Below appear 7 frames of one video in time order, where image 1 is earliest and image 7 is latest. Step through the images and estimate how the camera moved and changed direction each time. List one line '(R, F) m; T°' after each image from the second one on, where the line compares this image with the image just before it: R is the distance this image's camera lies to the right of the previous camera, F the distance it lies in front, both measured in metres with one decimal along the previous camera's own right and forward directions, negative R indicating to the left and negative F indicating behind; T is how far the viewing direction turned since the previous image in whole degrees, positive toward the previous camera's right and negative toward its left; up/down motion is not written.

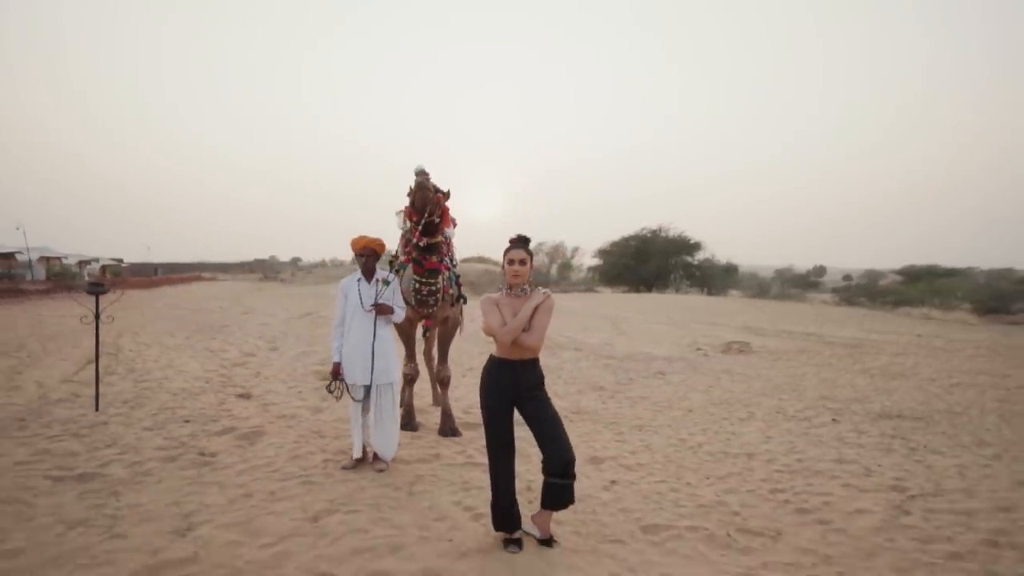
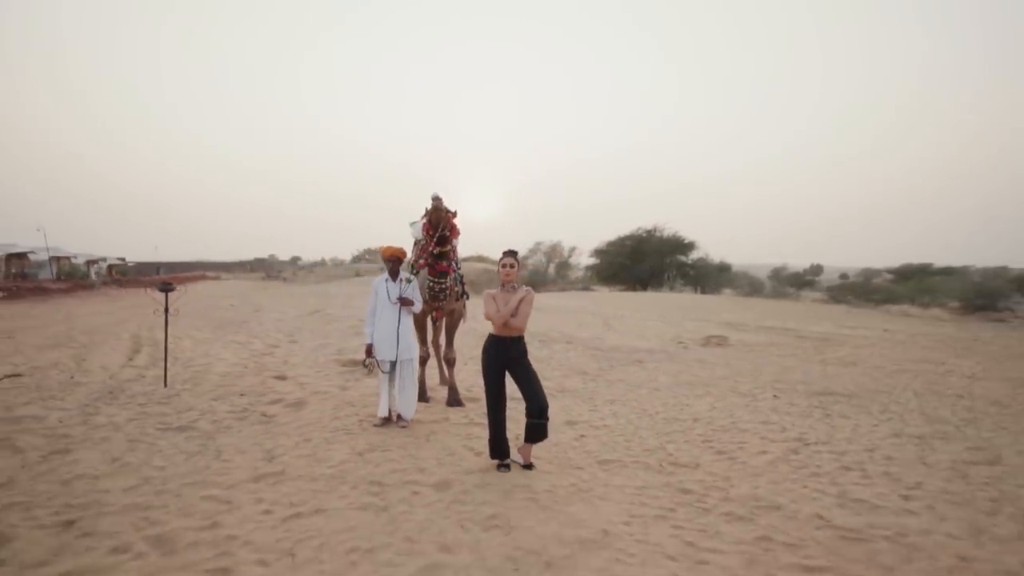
(+0.1, -1.3) m; 0°
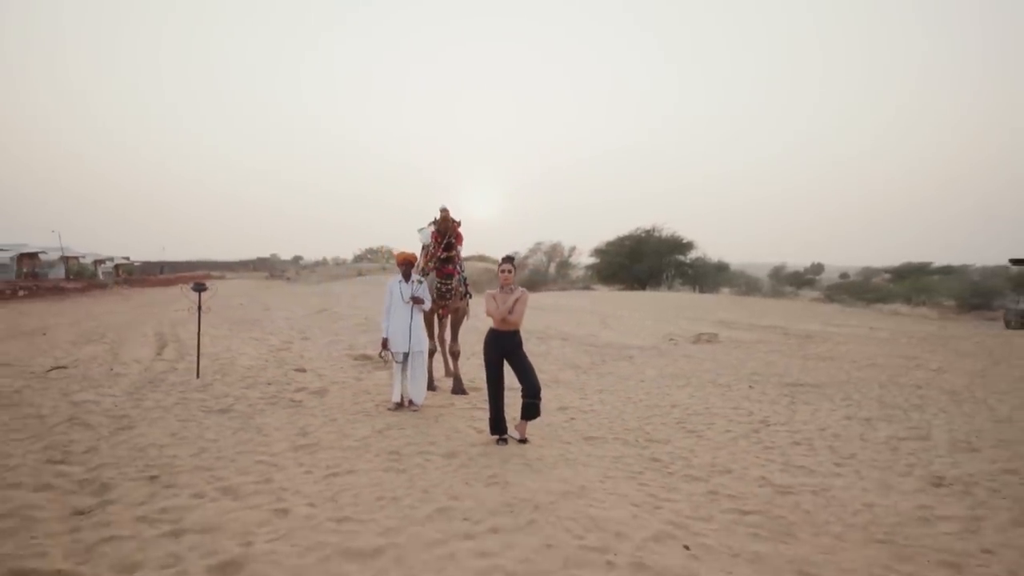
(0.0, -0.7) m; 0°
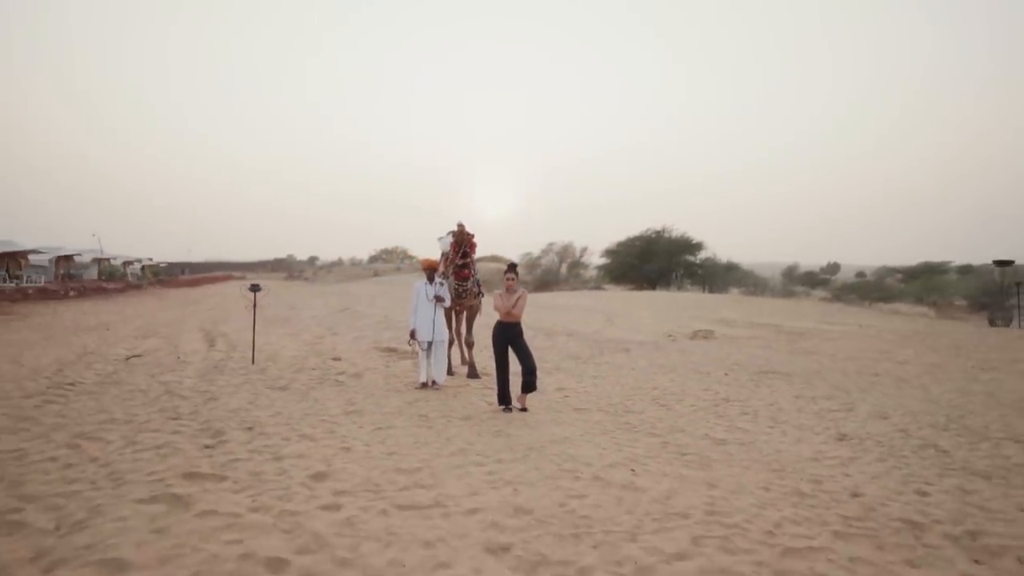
(+0.1, -1.3) m; -1°
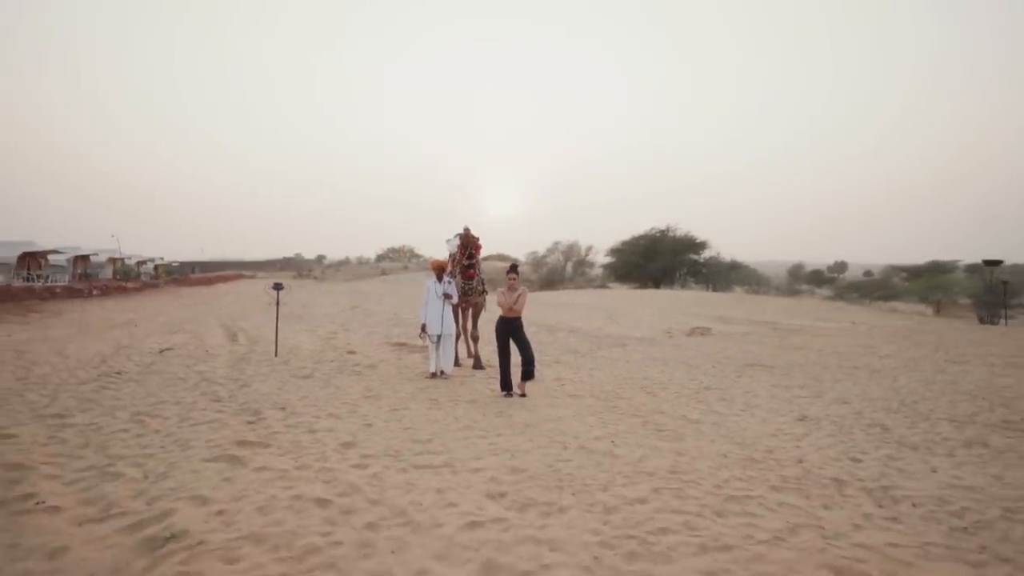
(+0.1, -0.7) m; -1°
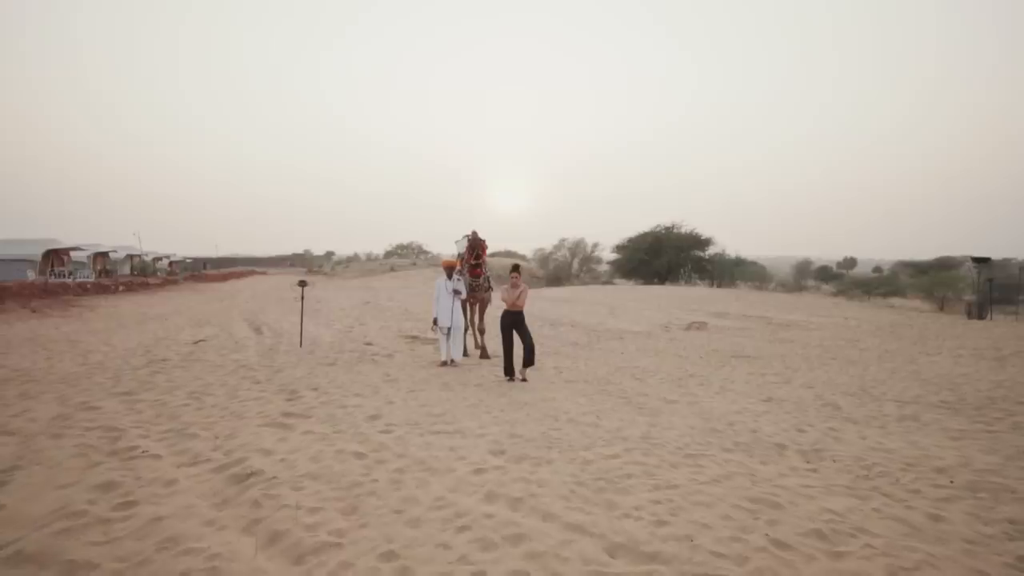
(+0.1, -0.9) m; -1°
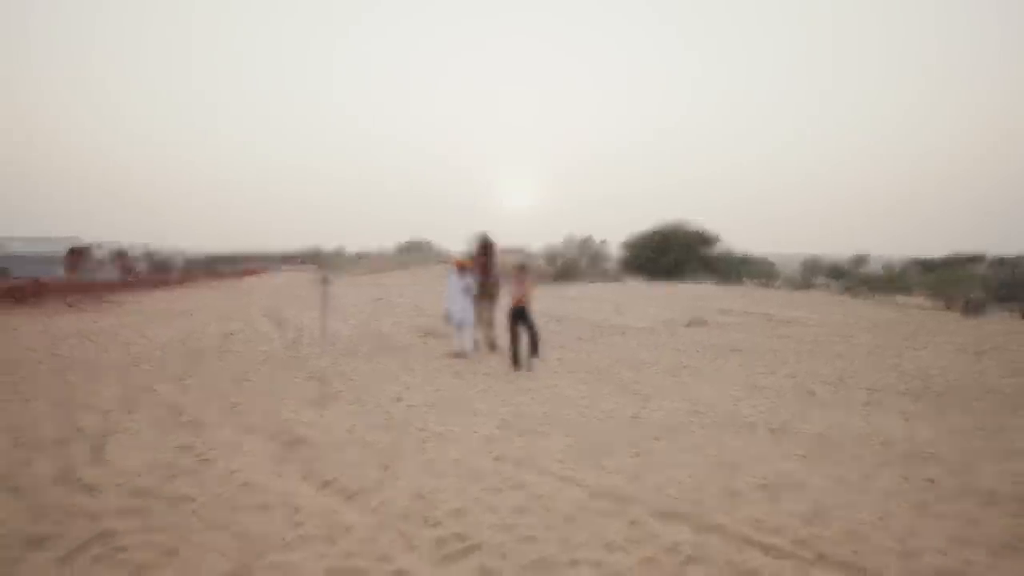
(0.0, -0.7) m; -1°
